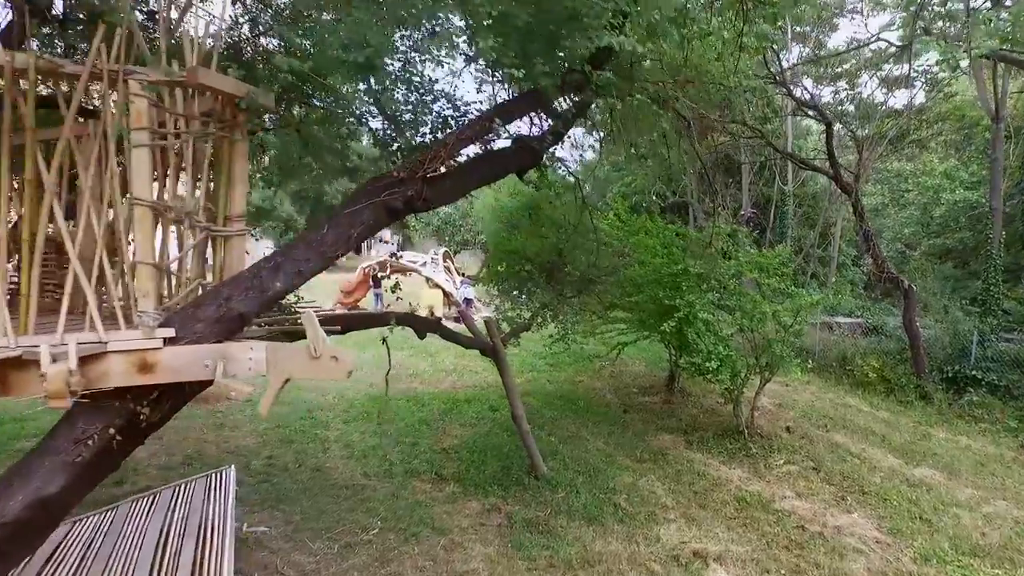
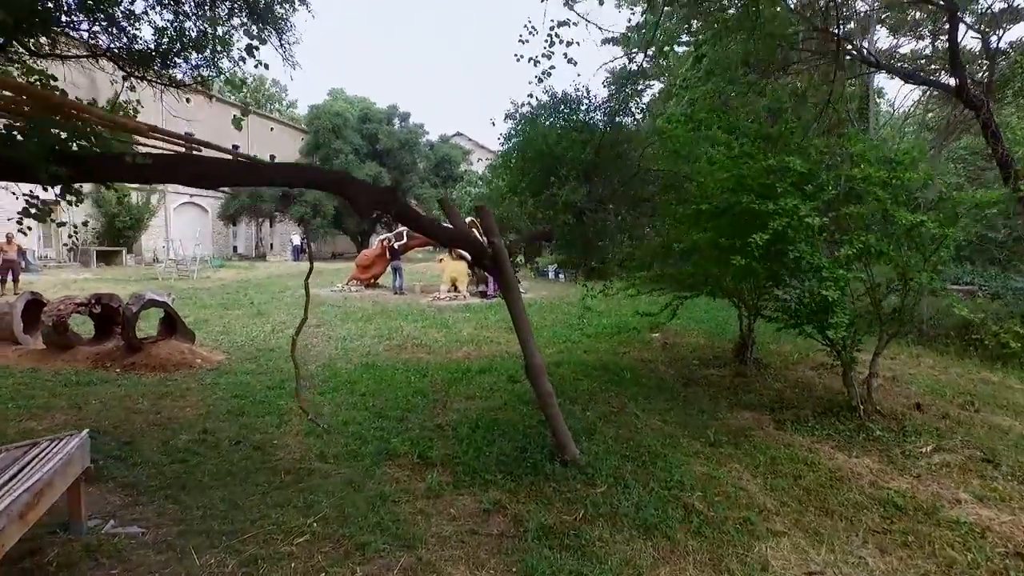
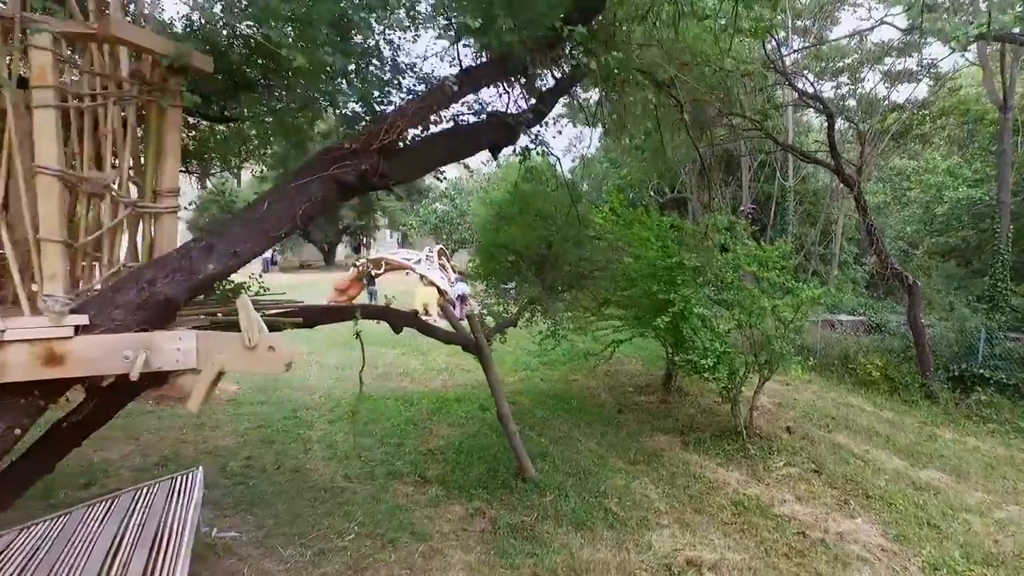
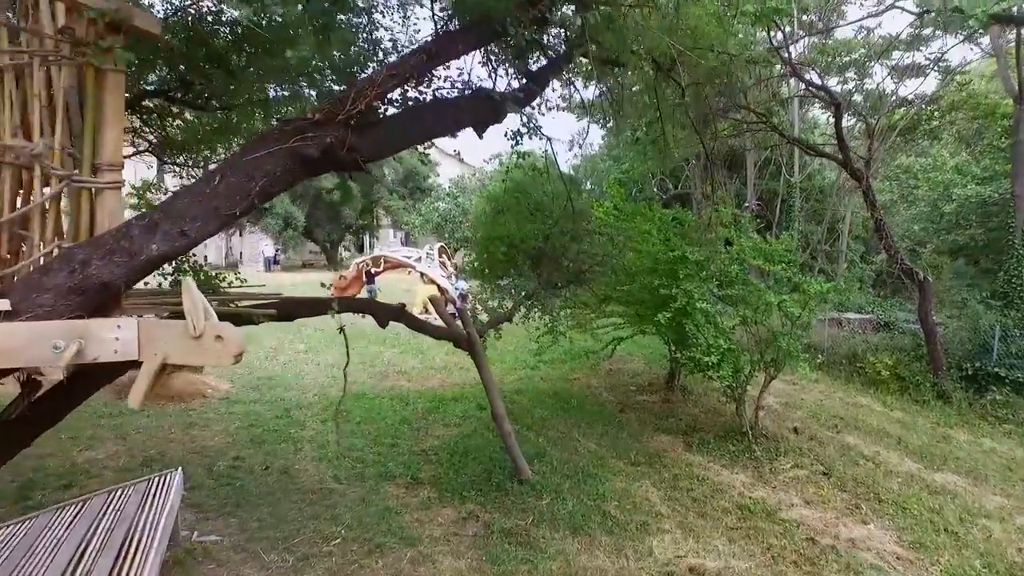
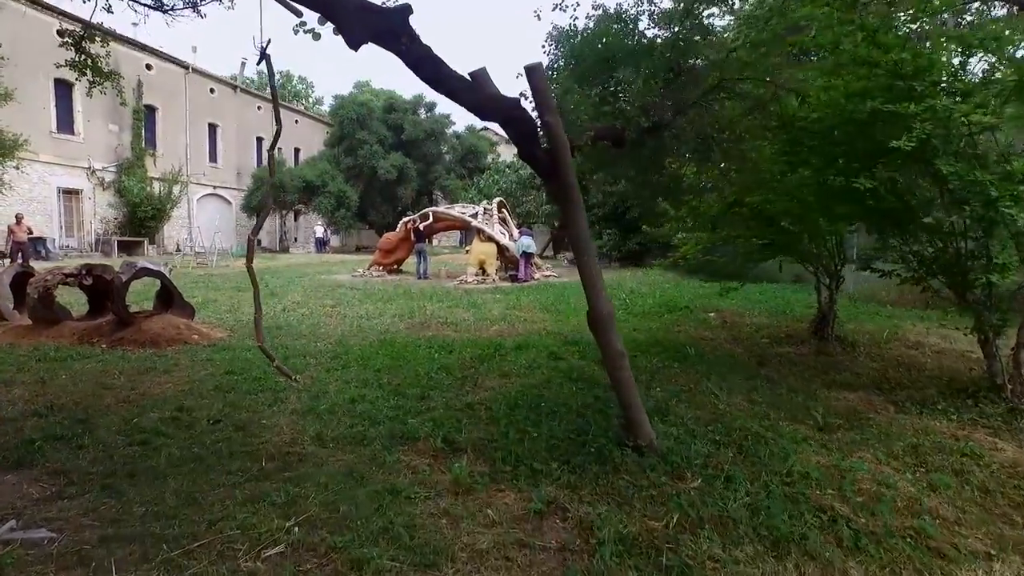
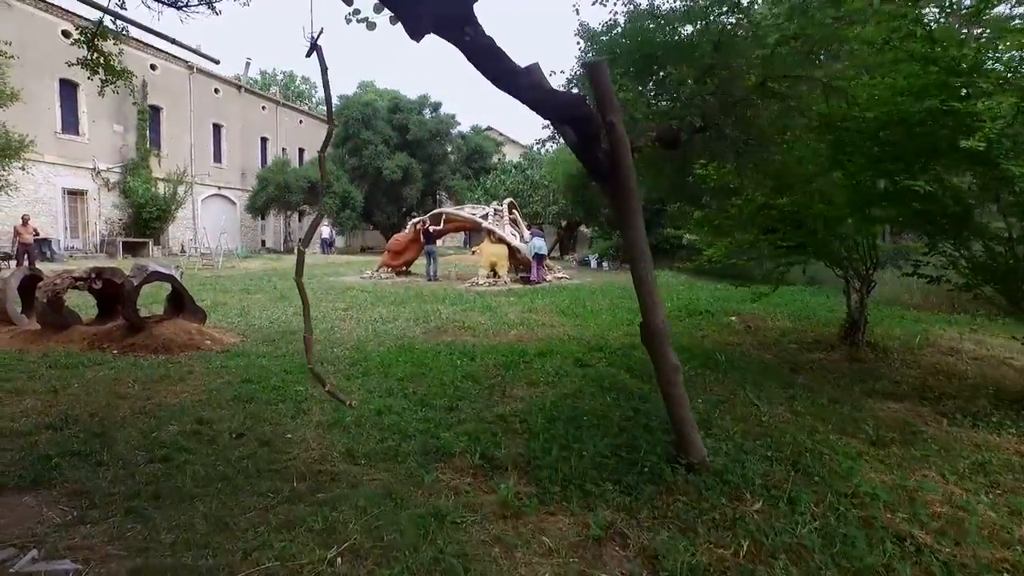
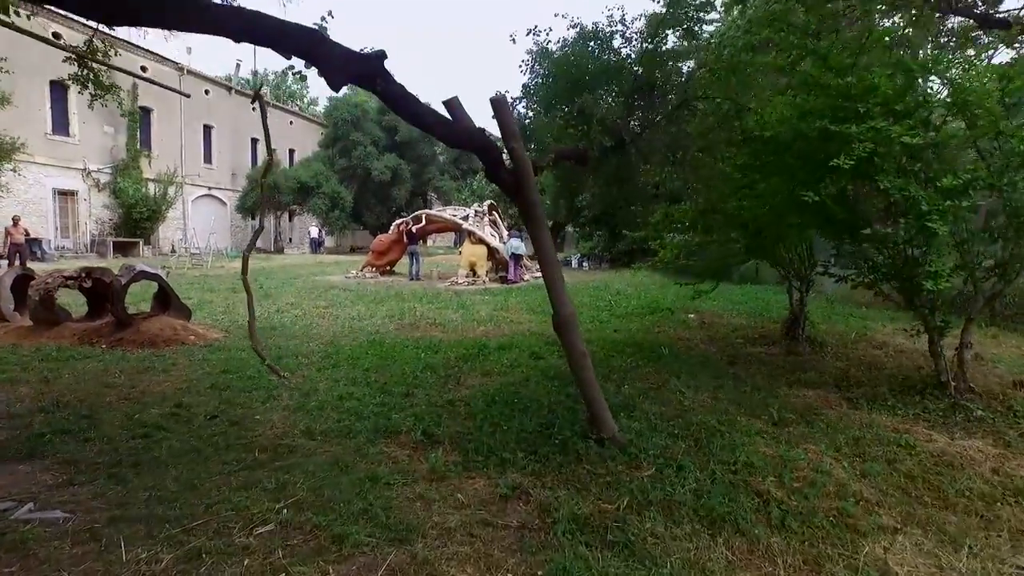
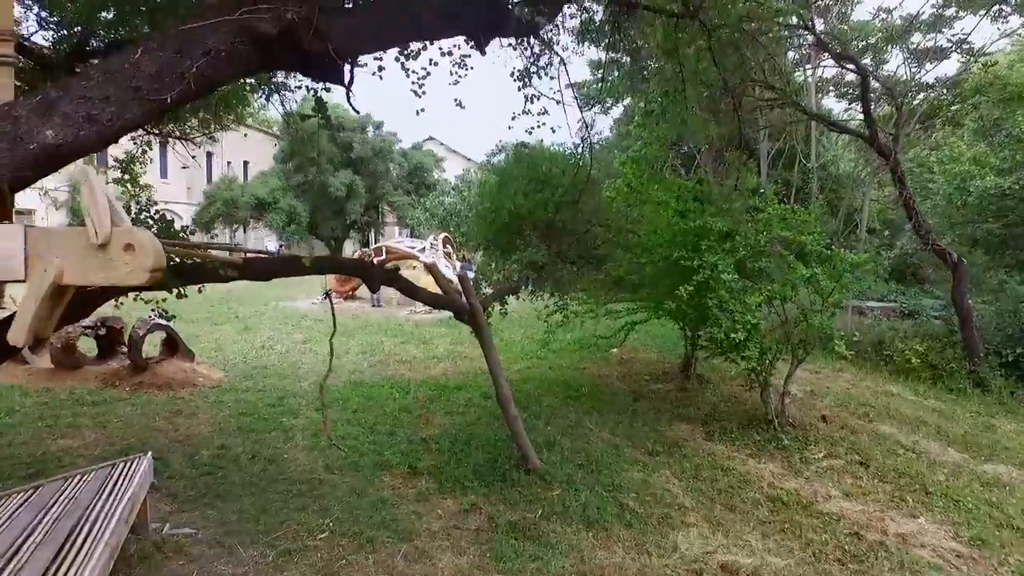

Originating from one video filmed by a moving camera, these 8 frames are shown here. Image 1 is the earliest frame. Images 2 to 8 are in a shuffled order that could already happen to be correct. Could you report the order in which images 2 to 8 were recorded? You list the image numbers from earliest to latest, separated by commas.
3, 4, 8, 2, 7, 5, 6
